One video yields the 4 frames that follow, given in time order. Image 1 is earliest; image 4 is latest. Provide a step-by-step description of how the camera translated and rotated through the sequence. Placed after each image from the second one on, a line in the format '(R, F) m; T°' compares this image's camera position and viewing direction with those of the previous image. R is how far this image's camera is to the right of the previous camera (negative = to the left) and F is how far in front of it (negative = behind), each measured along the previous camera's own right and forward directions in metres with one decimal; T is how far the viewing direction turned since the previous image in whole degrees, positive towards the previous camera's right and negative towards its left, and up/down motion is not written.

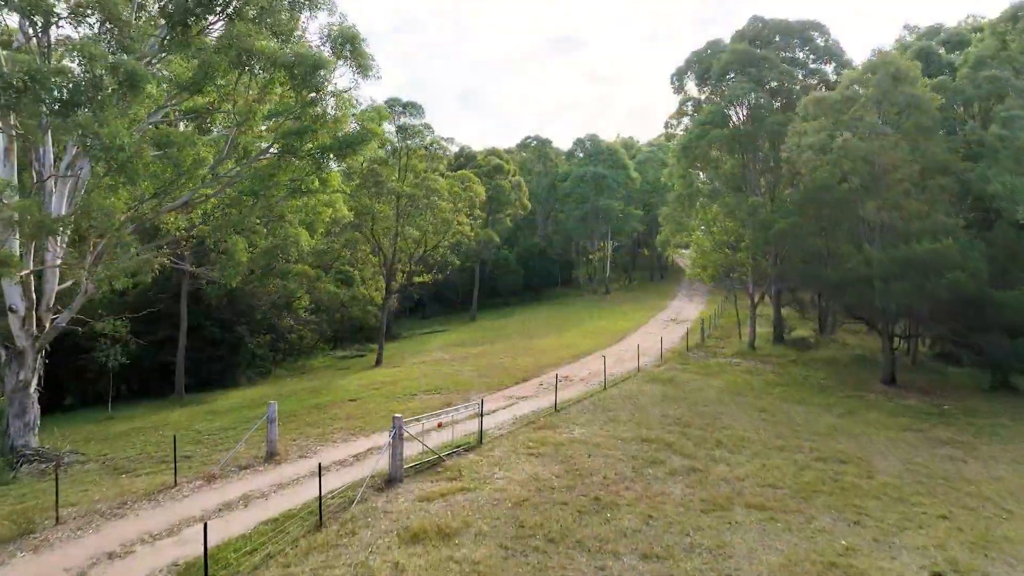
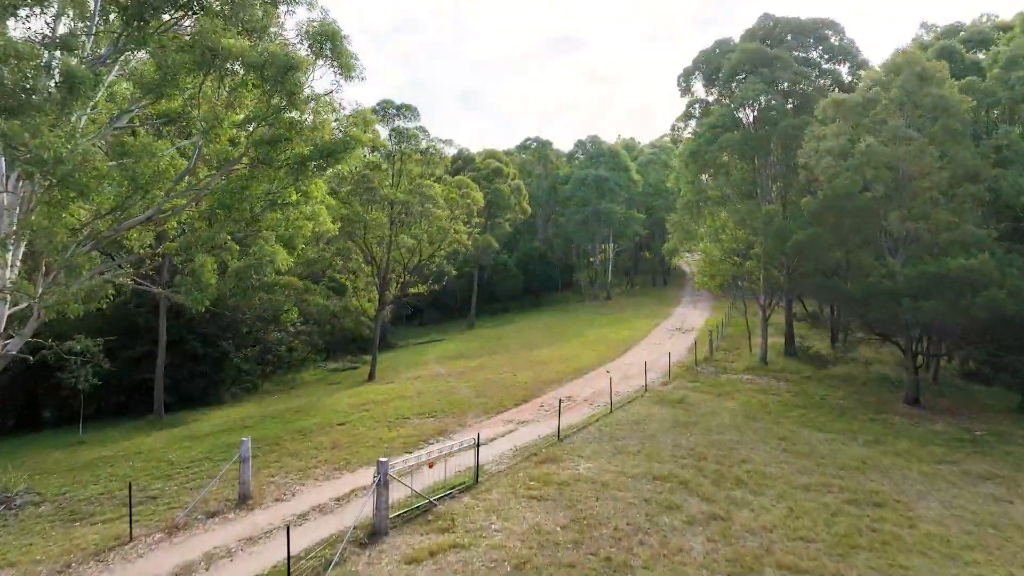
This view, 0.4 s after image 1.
(0.0, +2.0) m; 0°
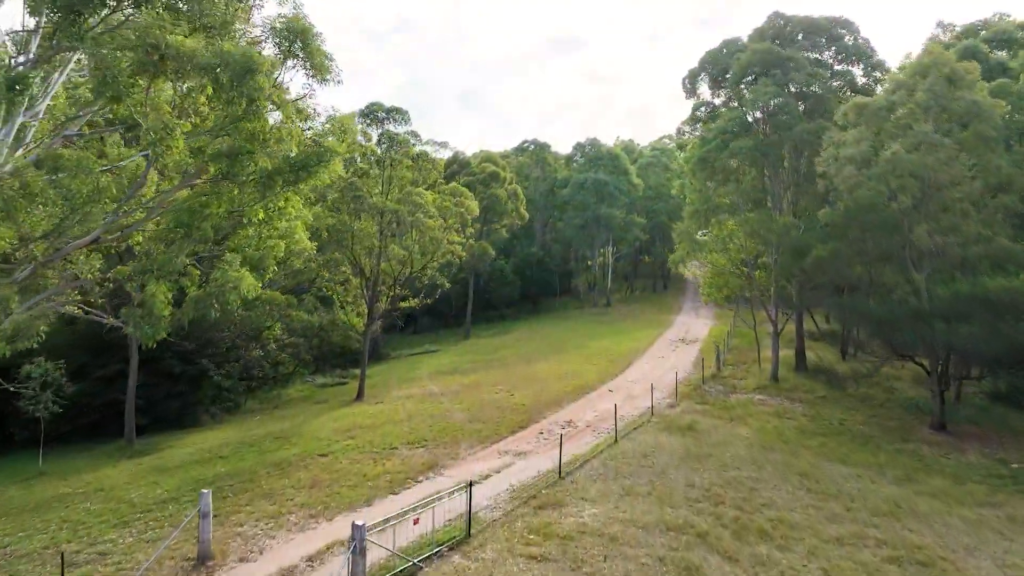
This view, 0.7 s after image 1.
(0.0, +2.2) m; 0°
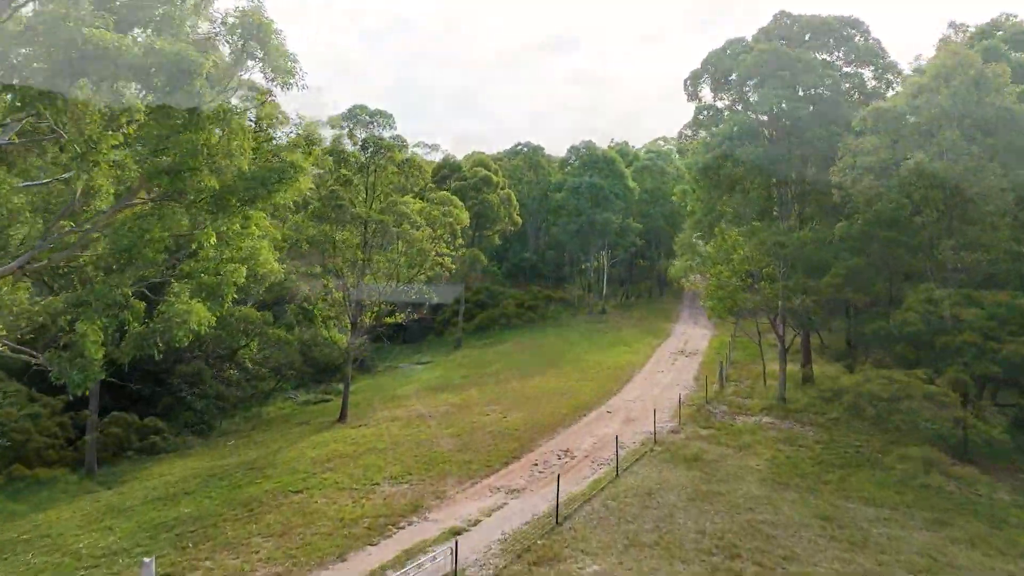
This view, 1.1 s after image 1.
(0.0, +2.2) m; +1°
